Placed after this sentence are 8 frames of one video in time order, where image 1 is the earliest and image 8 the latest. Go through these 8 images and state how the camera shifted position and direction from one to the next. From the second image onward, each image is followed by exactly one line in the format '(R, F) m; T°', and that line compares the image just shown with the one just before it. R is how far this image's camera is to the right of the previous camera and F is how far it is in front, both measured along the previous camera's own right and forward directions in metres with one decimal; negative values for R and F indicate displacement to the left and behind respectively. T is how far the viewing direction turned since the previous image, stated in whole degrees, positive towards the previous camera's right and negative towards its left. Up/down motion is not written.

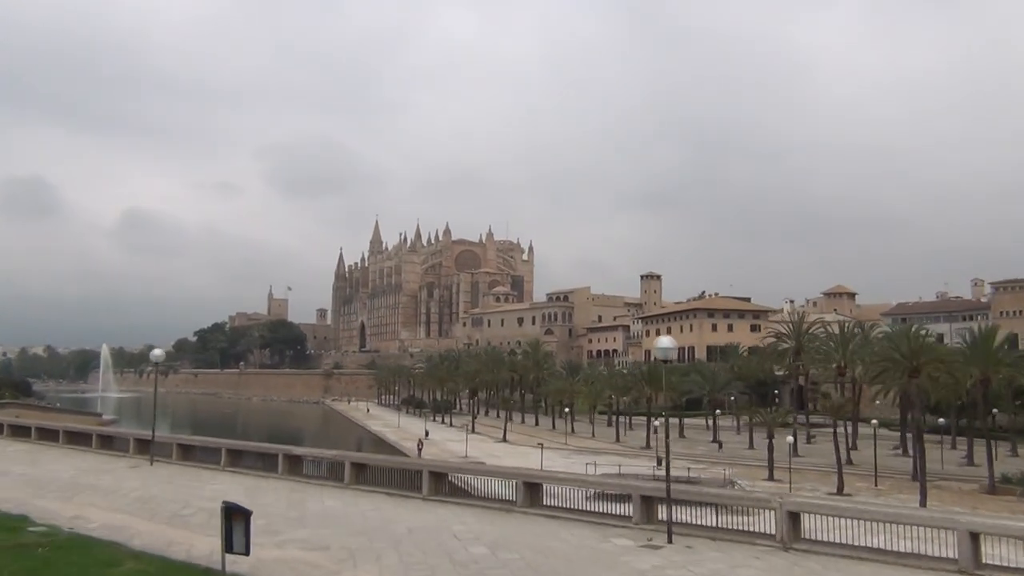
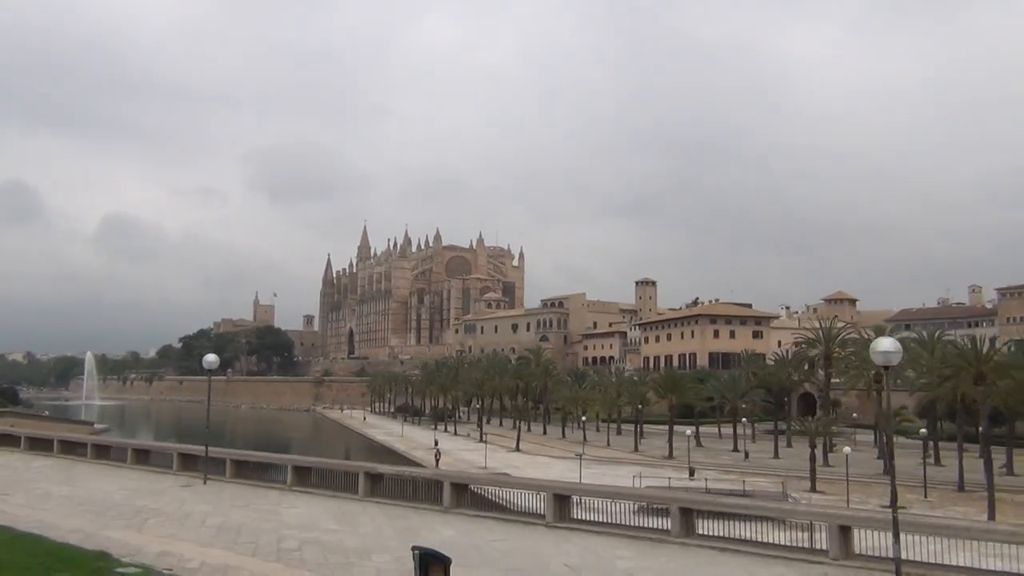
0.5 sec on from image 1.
(-1.7, +1.3) m; +1°
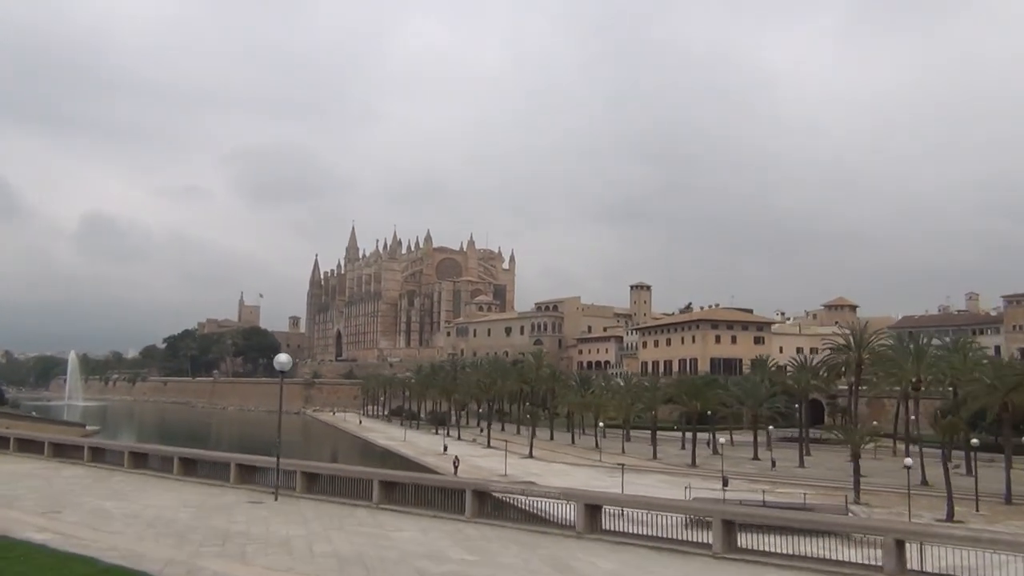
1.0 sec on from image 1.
(-1.7, +1.3) m; +1°
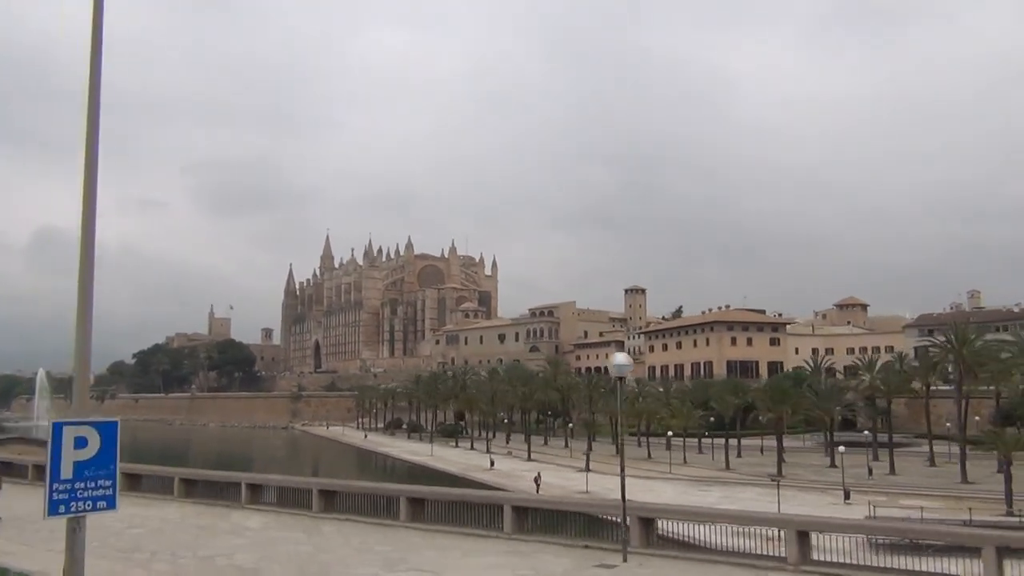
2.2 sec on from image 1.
(-4.5, +3.2) m; +3°
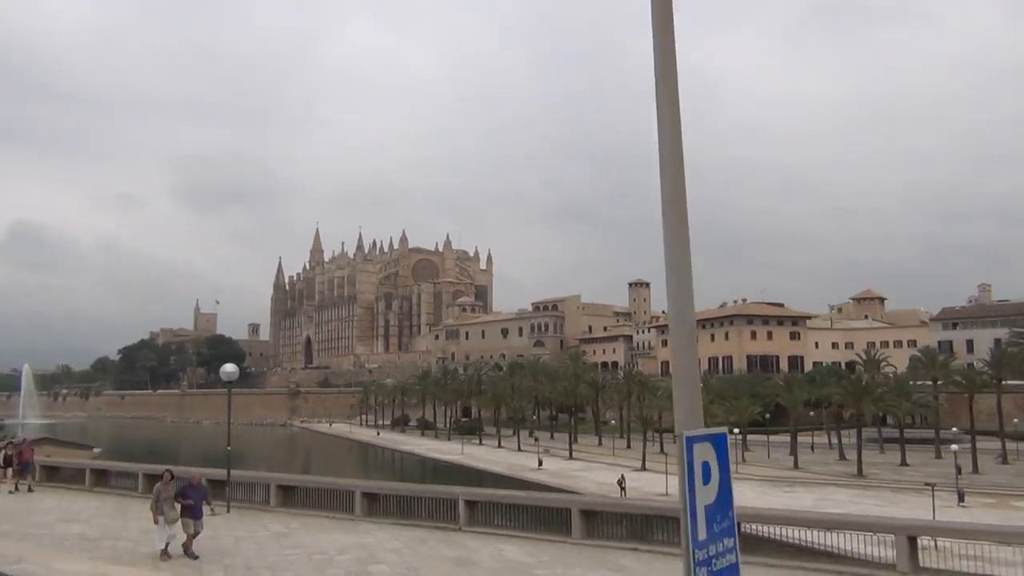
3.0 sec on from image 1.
(-3.5, +2.3) m; +2°
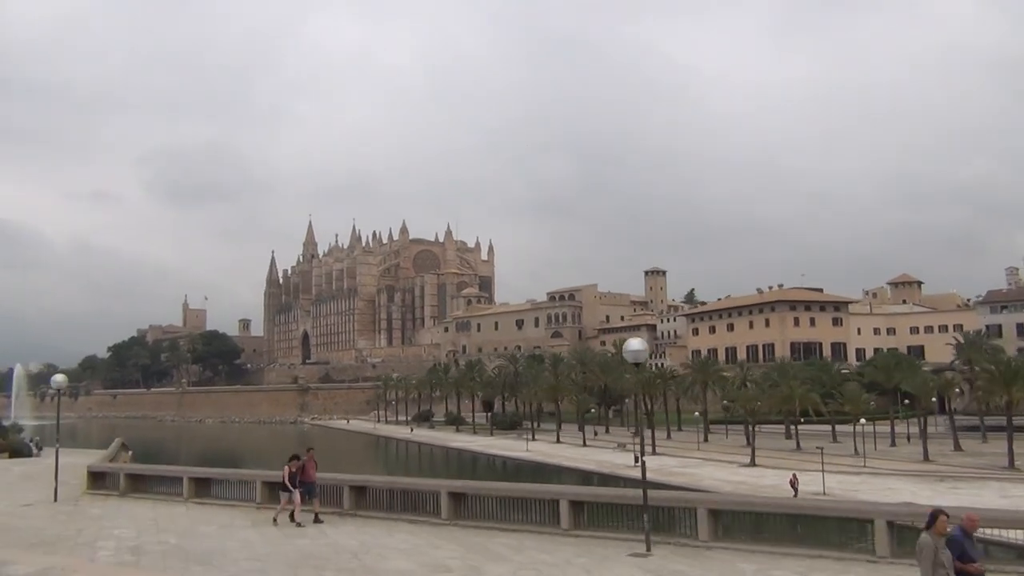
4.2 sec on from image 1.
(-5.2, +3.3) m; +2°
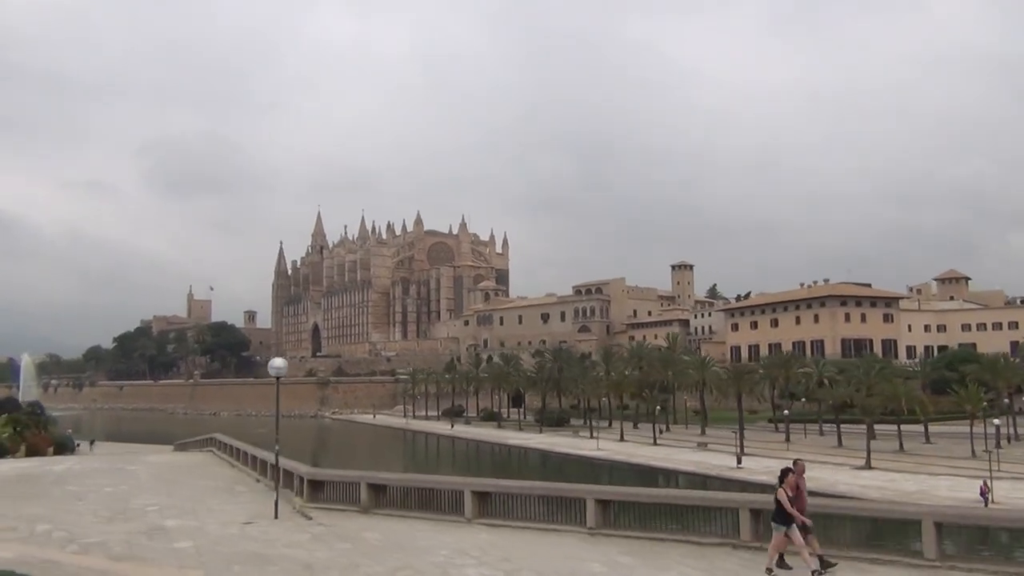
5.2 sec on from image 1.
(-4.3, +2.6) m; +1°
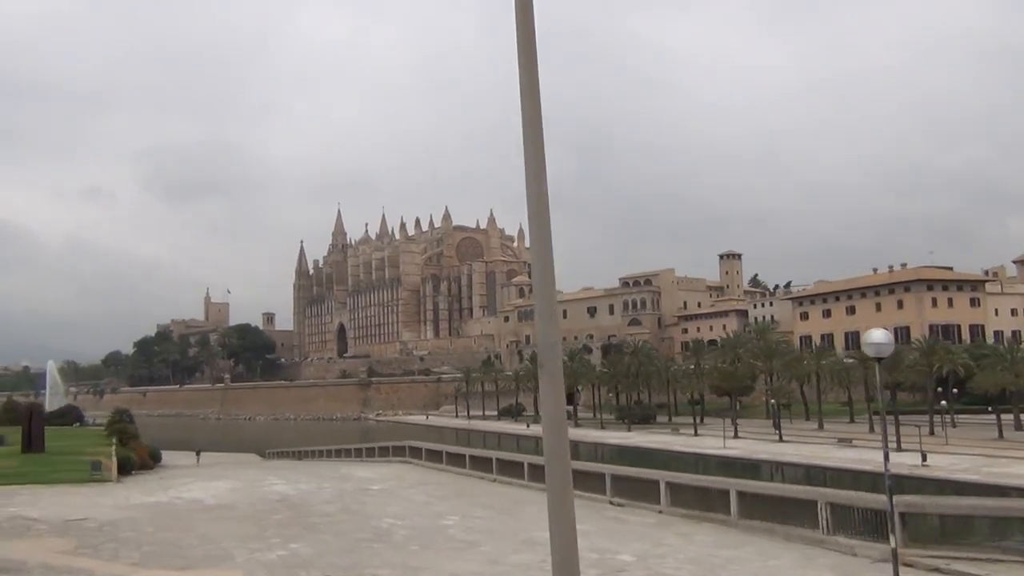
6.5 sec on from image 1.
(-6.0, +3.5) m; 0°
